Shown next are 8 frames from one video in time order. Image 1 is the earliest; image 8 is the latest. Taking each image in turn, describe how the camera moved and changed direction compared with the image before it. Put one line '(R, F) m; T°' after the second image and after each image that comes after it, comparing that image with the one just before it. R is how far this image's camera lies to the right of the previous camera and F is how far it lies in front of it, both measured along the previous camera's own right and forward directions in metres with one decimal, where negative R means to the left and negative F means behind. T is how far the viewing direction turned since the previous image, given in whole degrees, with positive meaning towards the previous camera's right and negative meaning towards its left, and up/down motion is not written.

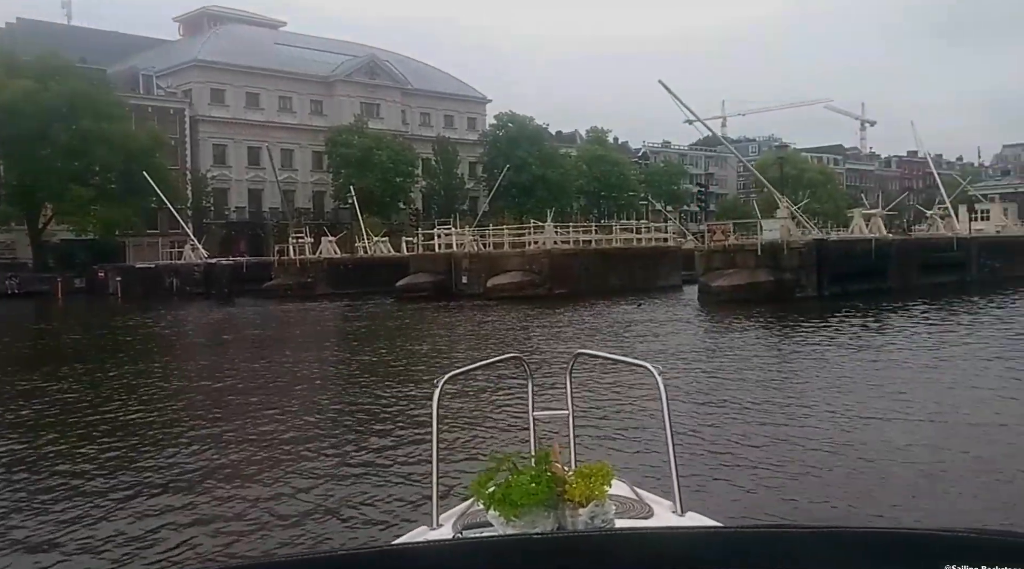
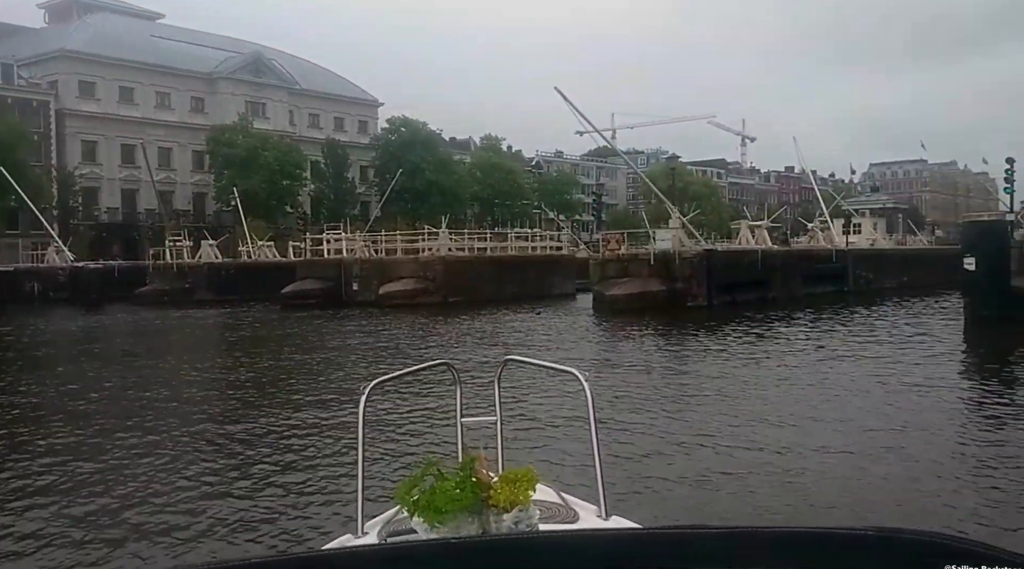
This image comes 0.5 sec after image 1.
(-0.2, +0.2) m; +8°
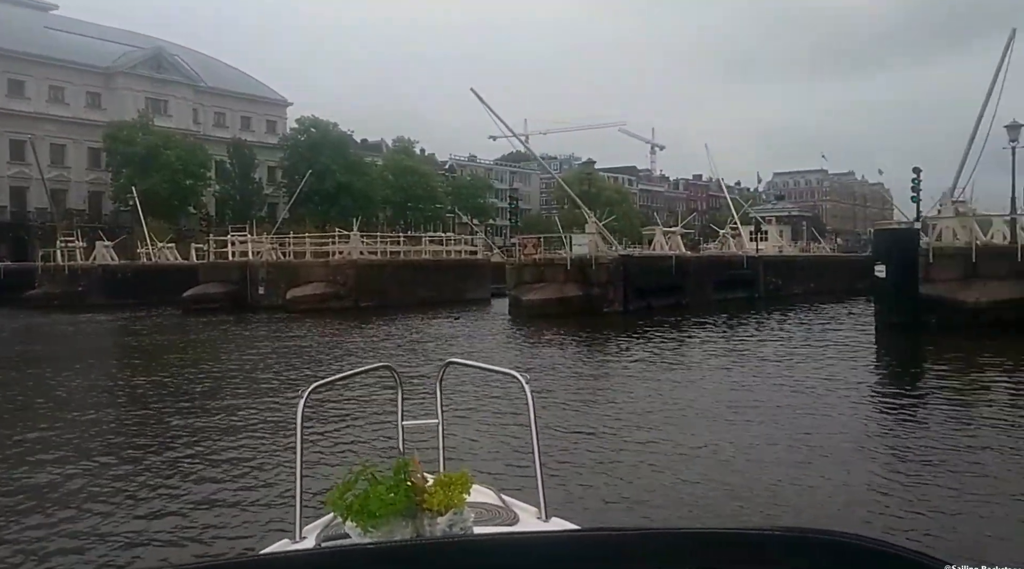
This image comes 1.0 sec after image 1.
(-0.2, +0.1) m; +6°
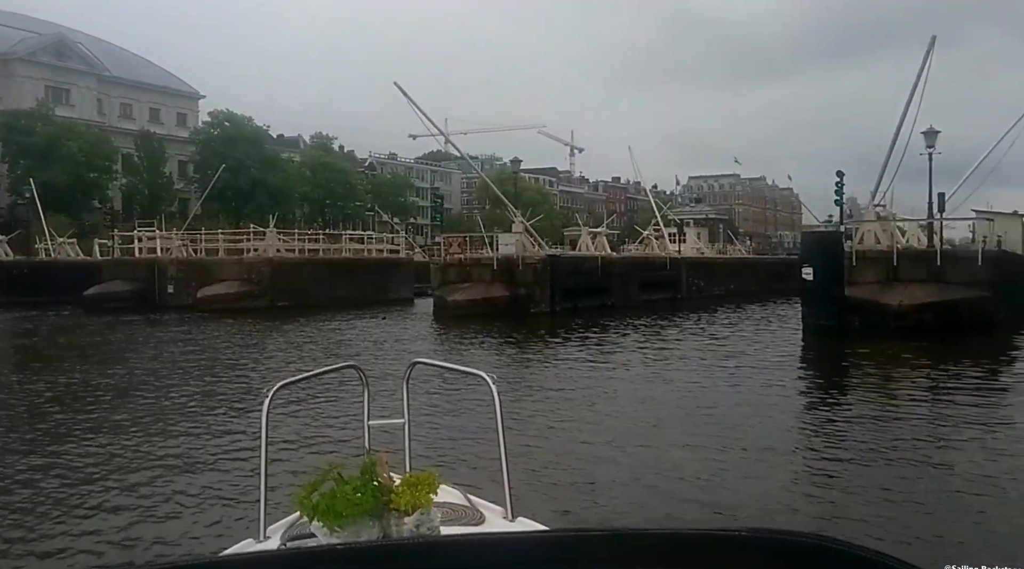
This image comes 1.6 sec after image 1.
(-0.1, +0.4) m; +6°
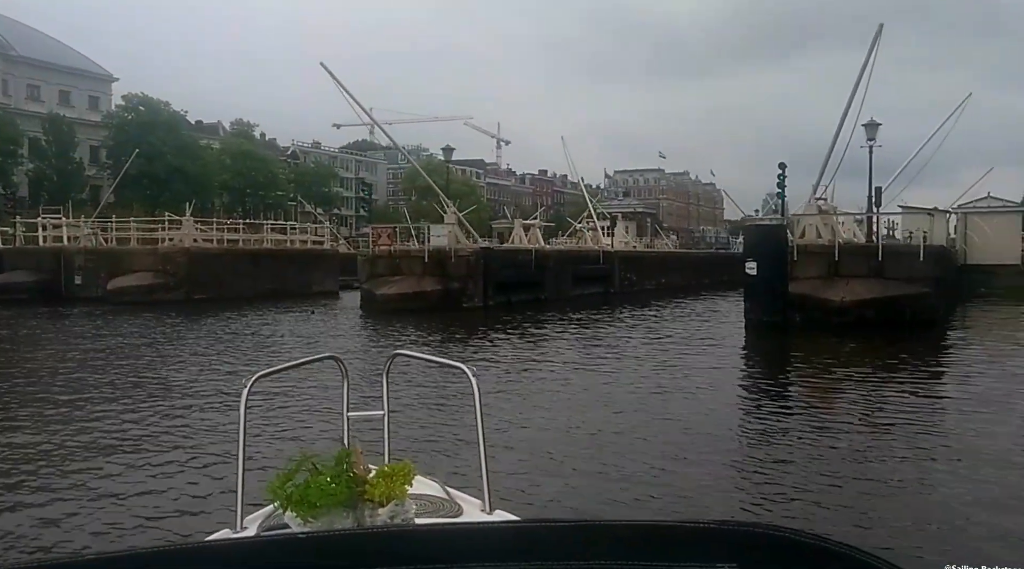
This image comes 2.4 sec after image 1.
(-0.1, +0.6) m; +5°
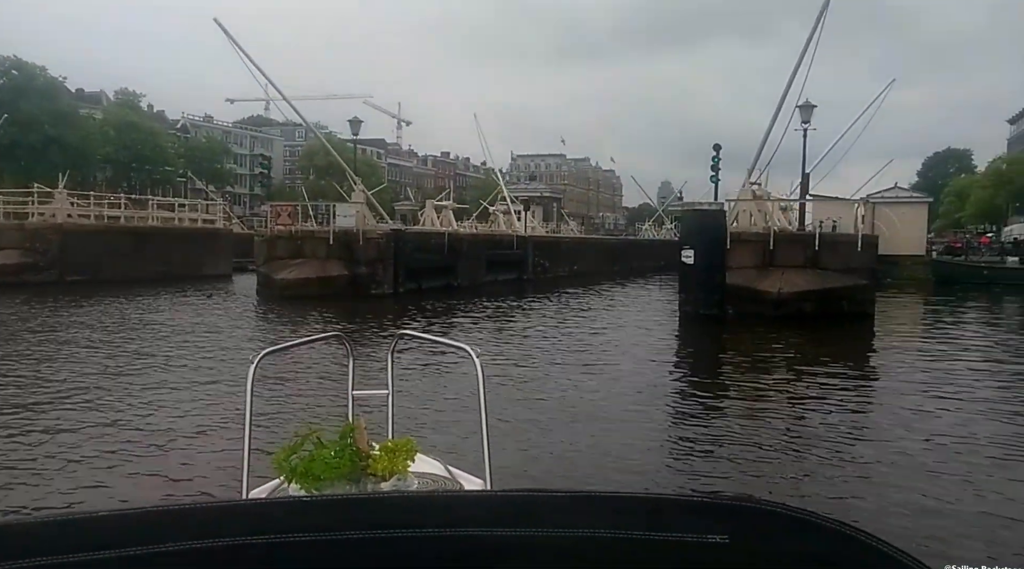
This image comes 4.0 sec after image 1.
(-0.2, +1.0) m; +7°
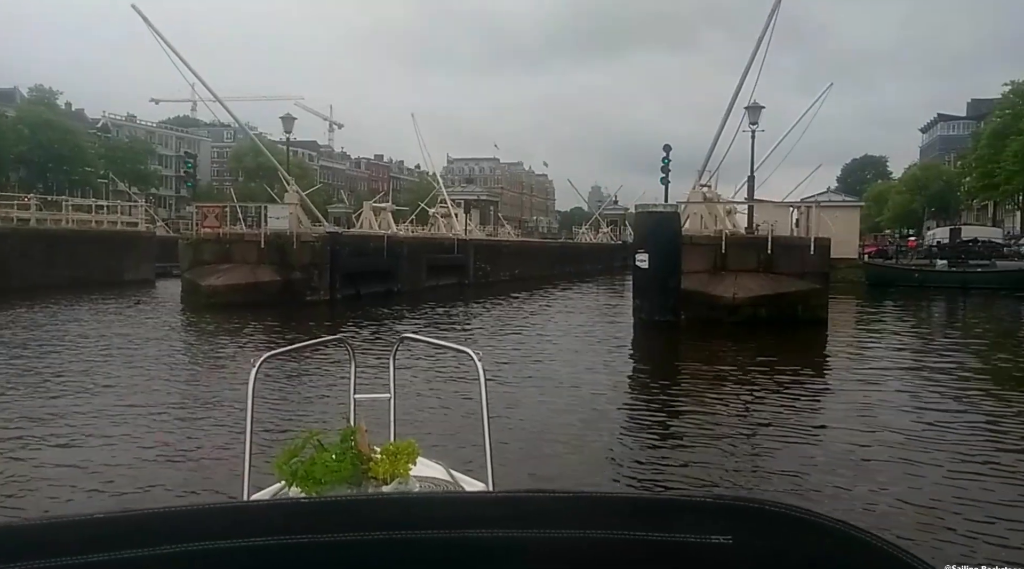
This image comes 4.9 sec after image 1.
(-0.1, +0.5) m; +5°
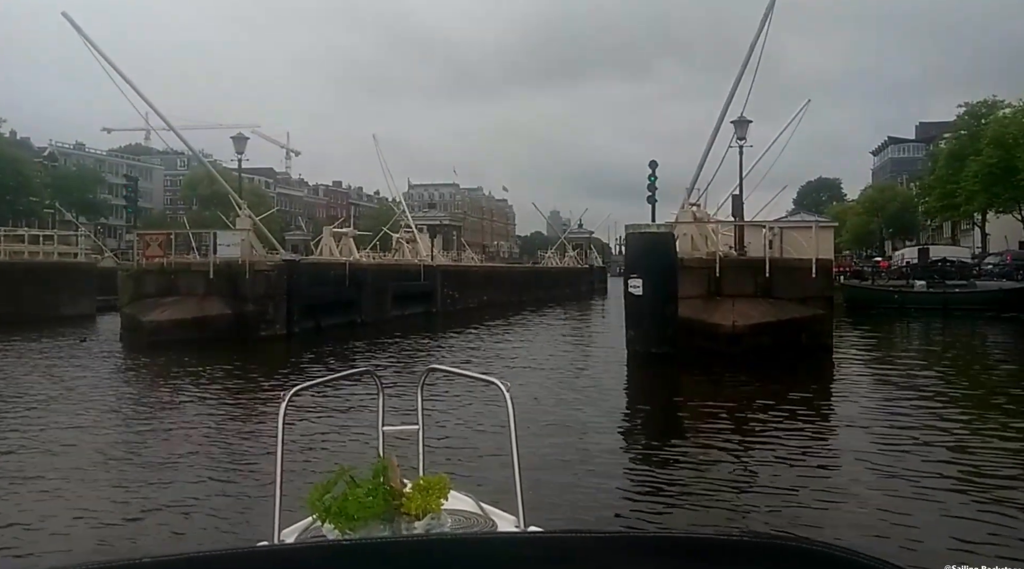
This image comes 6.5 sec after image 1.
(-0.2, +1.0) m; +3°
